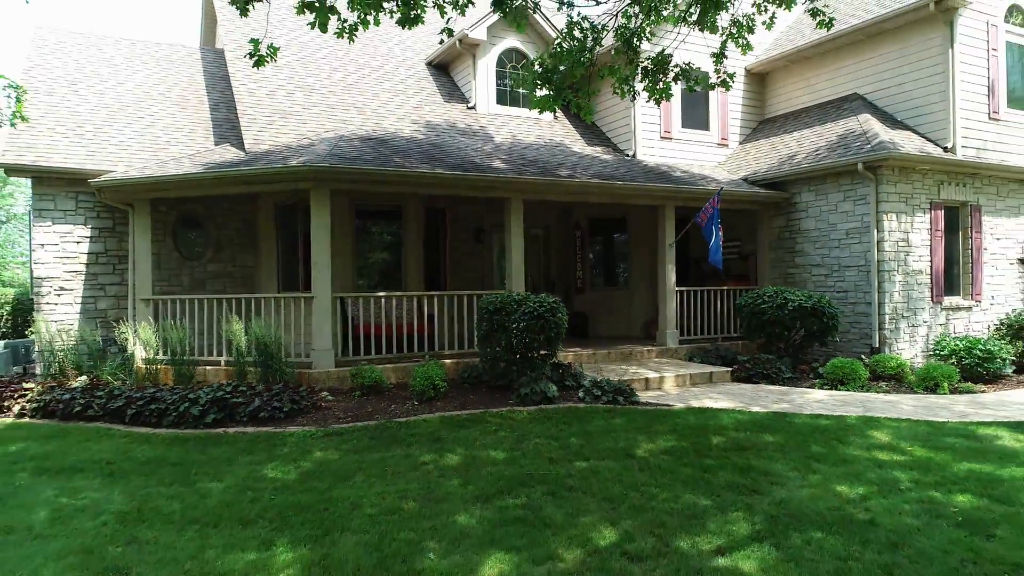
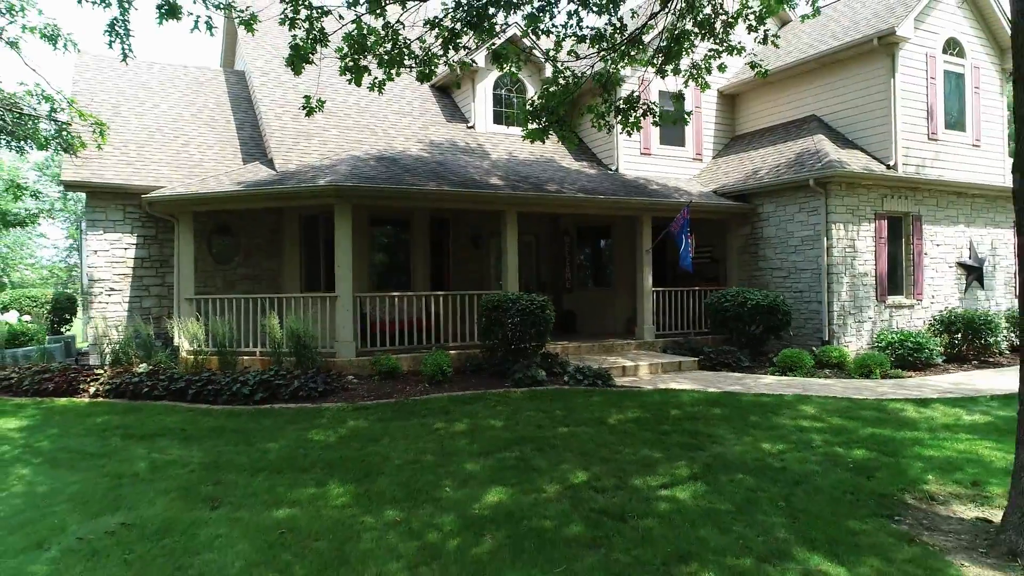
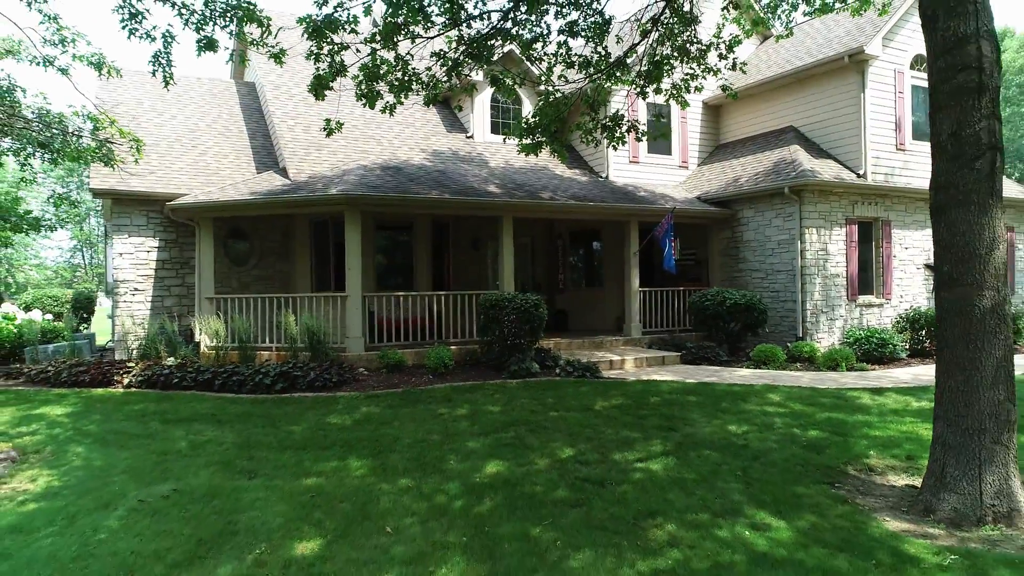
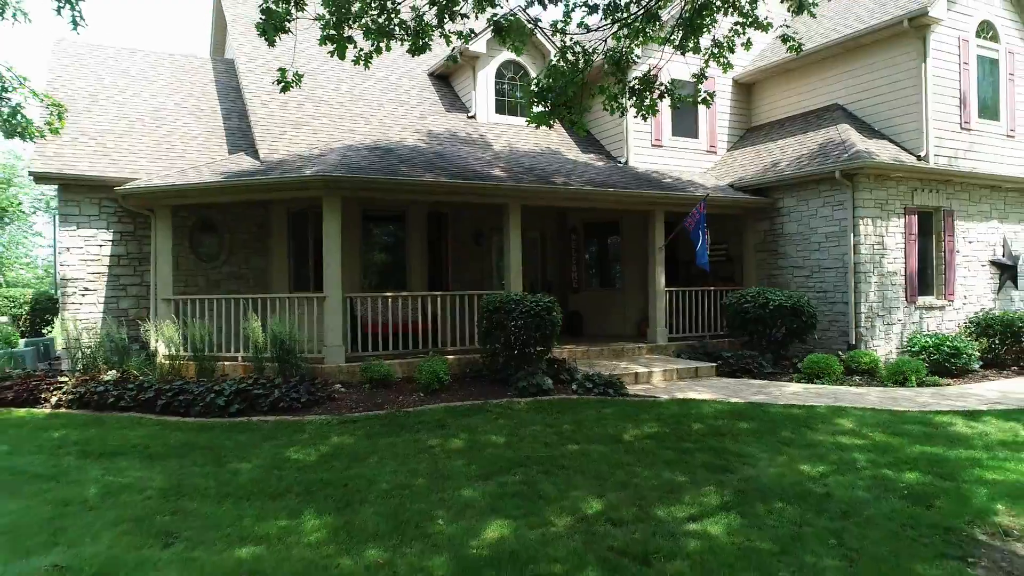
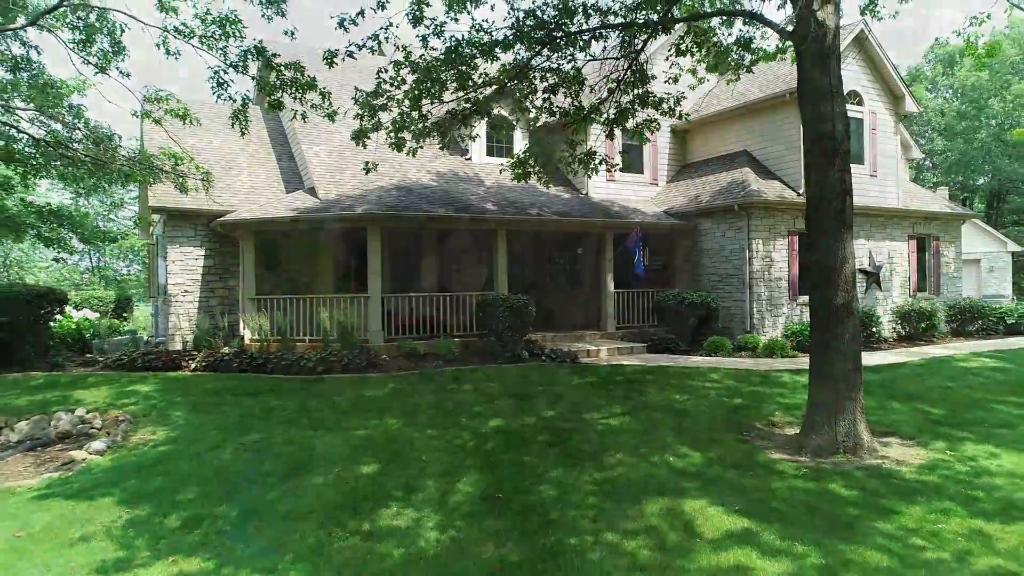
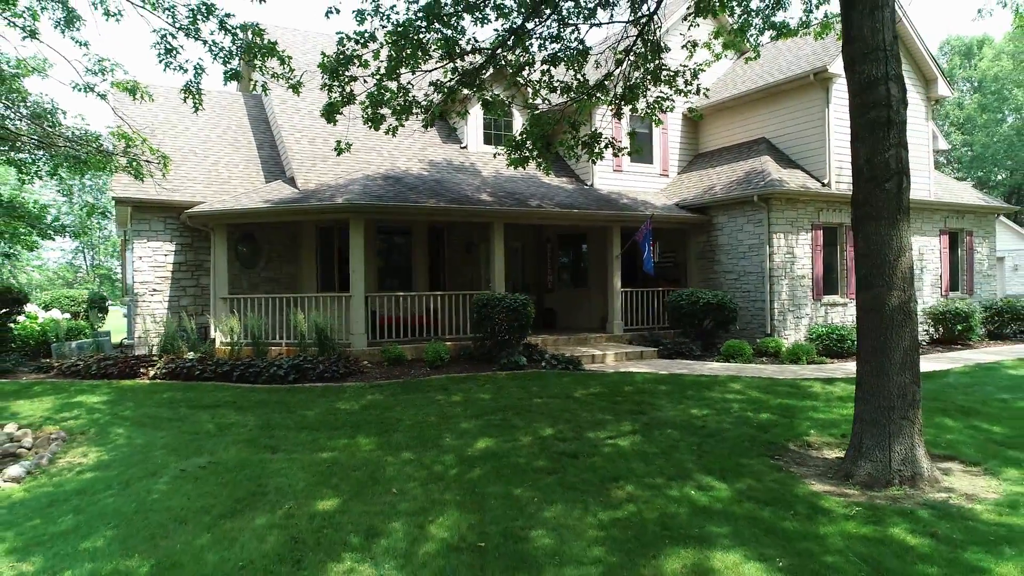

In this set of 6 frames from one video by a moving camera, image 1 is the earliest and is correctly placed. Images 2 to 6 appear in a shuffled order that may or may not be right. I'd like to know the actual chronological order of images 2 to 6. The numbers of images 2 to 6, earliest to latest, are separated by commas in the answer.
4, 2, 3, 6, 5
